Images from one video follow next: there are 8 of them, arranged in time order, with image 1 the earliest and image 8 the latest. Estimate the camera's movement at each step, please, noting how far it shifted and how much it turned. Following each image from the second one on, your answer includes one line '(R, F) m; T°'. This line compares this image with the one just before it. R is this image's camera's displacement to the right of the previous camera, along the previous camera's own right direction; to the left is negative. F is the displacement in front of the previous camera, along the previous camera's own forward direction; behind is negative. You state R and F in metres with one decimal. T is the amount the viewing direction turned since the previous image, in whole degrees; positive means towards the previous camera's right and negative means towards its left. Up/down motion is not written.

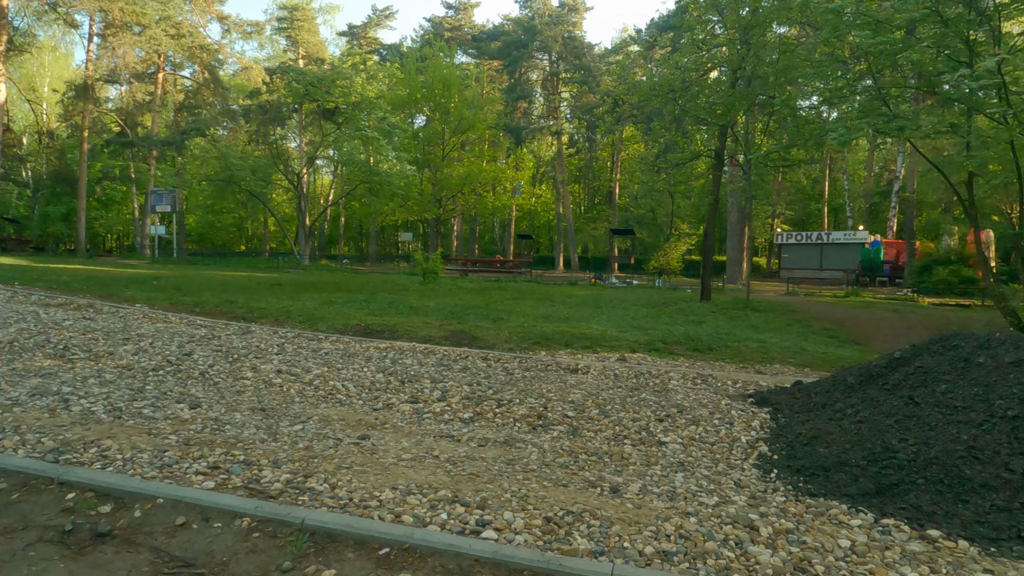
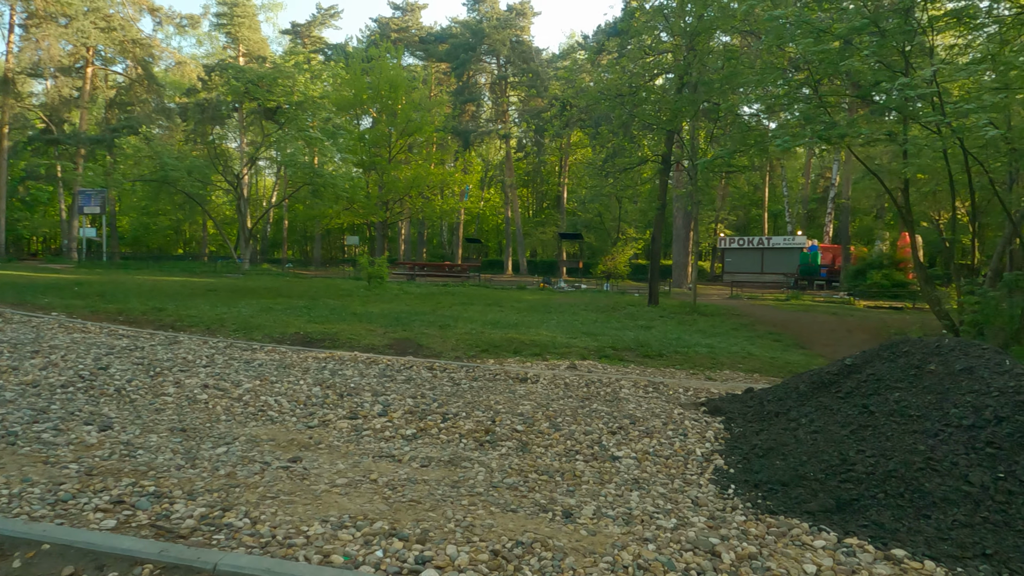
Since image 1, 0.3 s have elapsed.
(0.0, +0.3) m; +4°
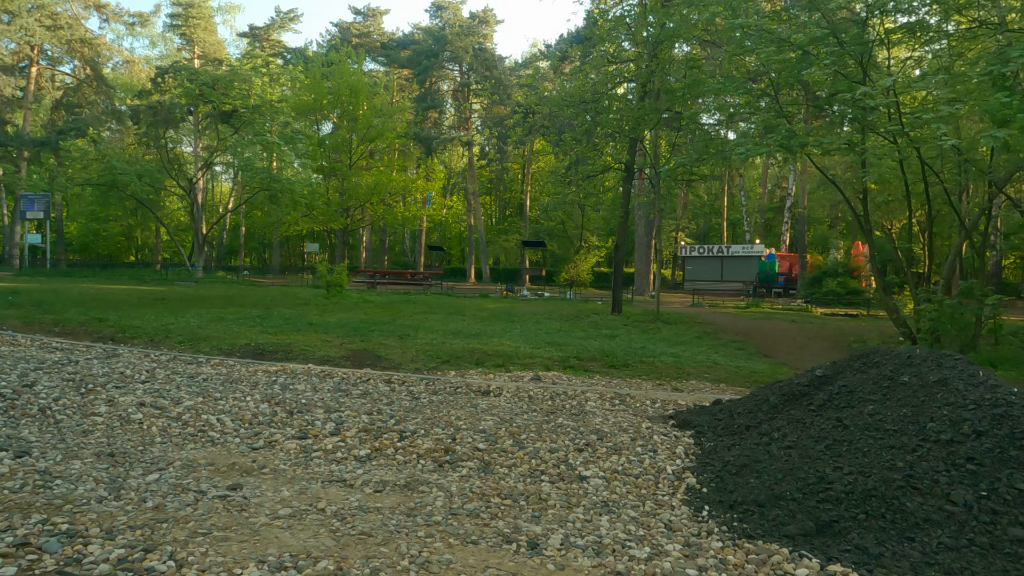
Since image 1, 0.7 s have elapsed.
(0.0, +0.3) m; +3°
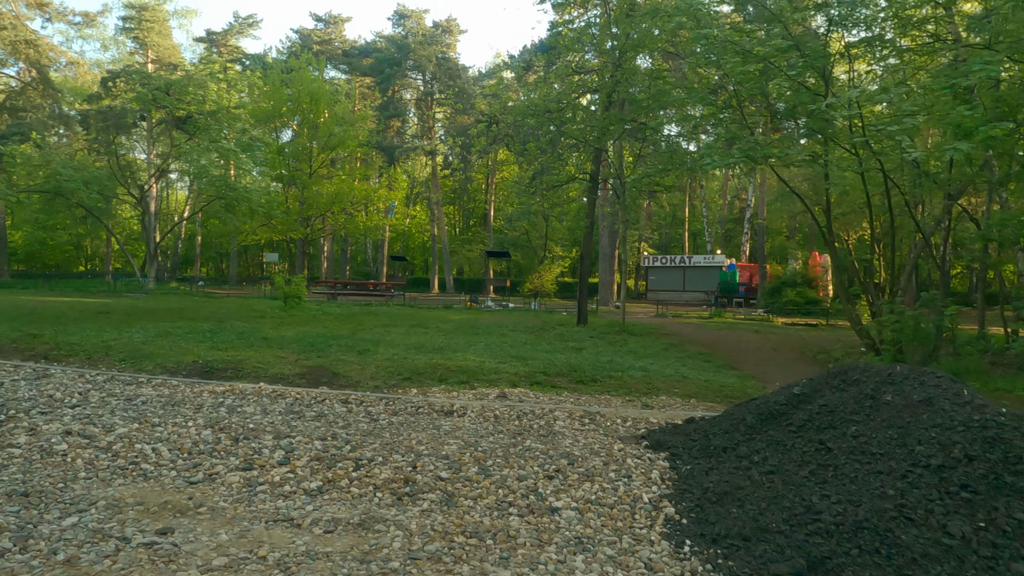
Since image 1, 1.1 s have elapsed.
(0.0, +0.4) m; +3°
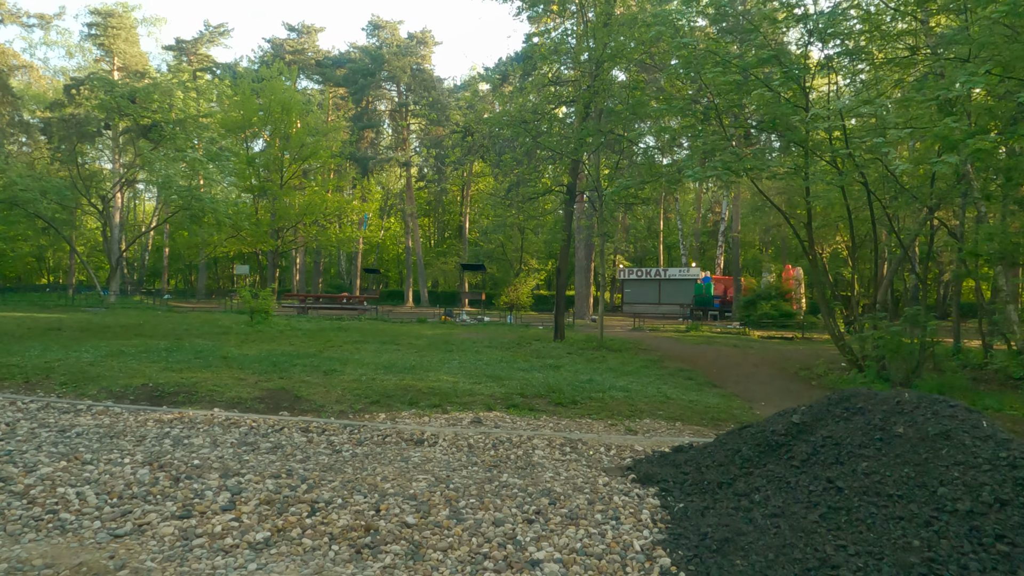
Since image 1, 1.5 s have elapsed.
(0.0, +0.5) m; +2°
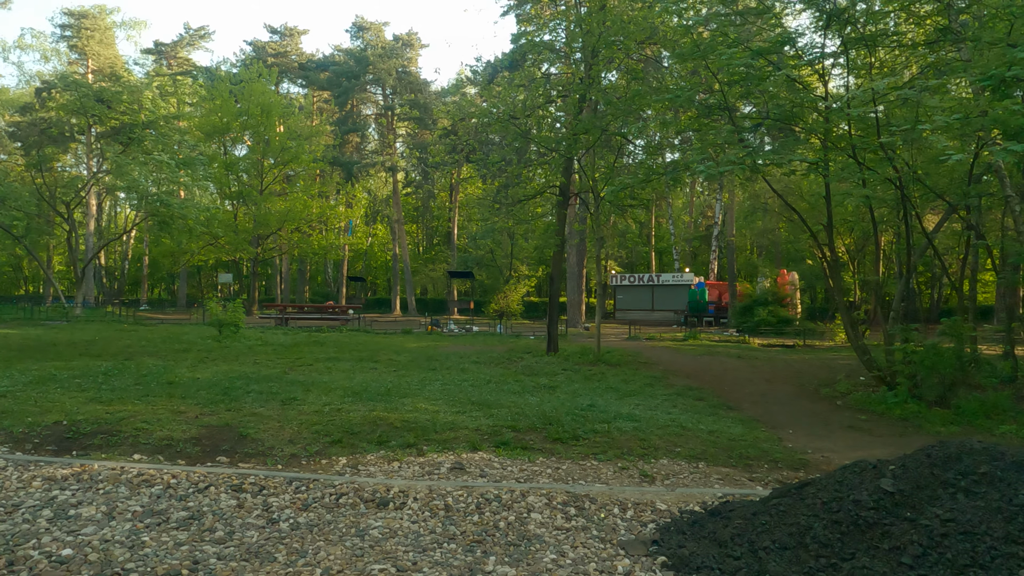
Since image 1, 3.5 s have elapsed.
(0.0, +1.4) m; +1°
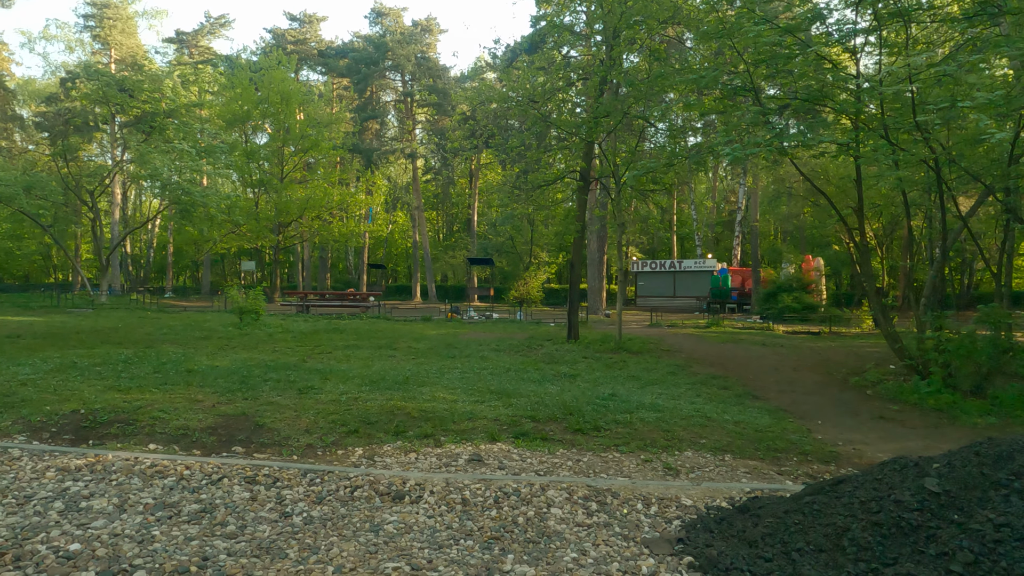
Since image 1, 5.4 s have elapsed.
(0.0, +0.2) m; -2°
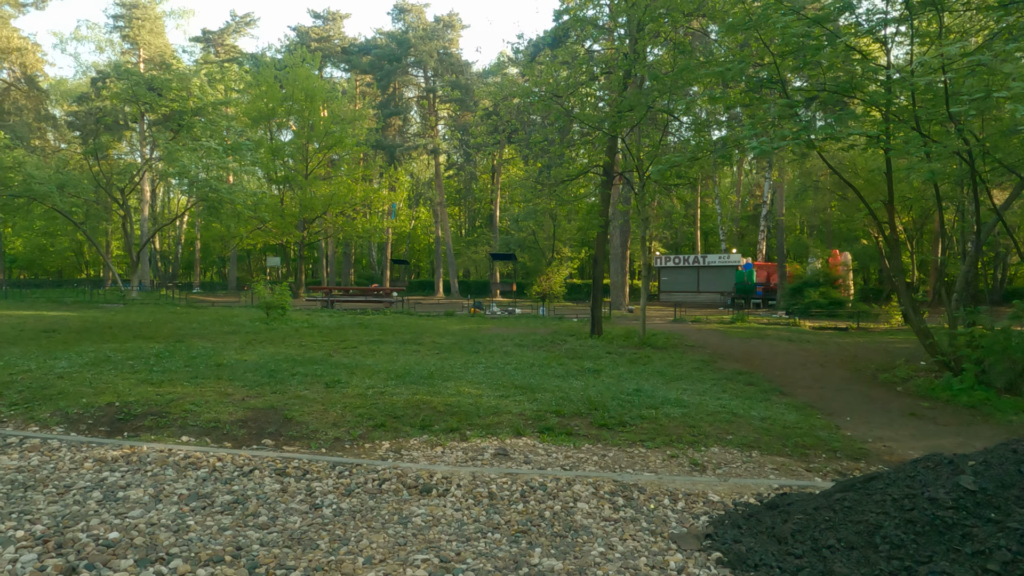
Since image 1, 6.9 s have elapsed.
(0.0, 0.0) m; -2°
